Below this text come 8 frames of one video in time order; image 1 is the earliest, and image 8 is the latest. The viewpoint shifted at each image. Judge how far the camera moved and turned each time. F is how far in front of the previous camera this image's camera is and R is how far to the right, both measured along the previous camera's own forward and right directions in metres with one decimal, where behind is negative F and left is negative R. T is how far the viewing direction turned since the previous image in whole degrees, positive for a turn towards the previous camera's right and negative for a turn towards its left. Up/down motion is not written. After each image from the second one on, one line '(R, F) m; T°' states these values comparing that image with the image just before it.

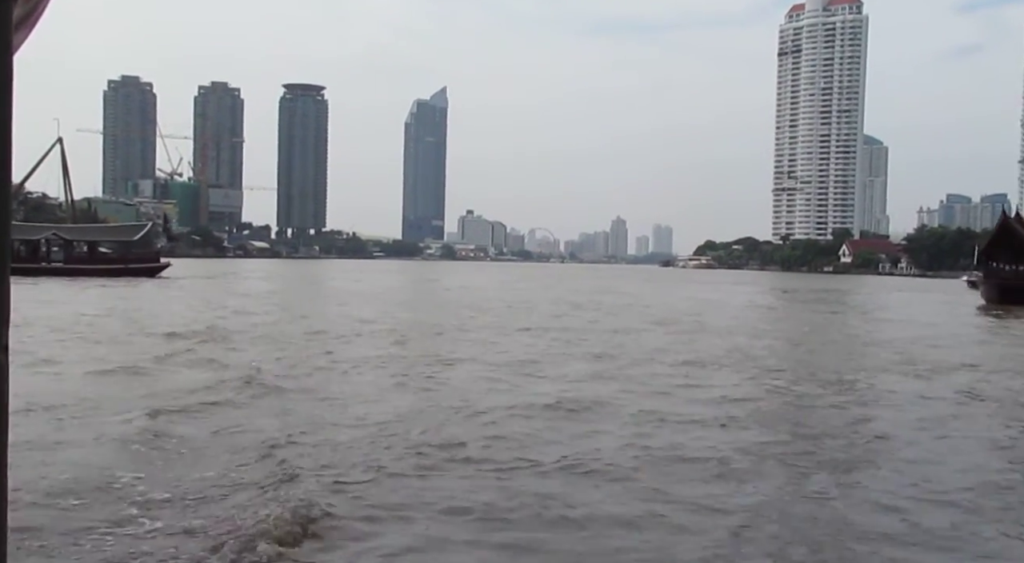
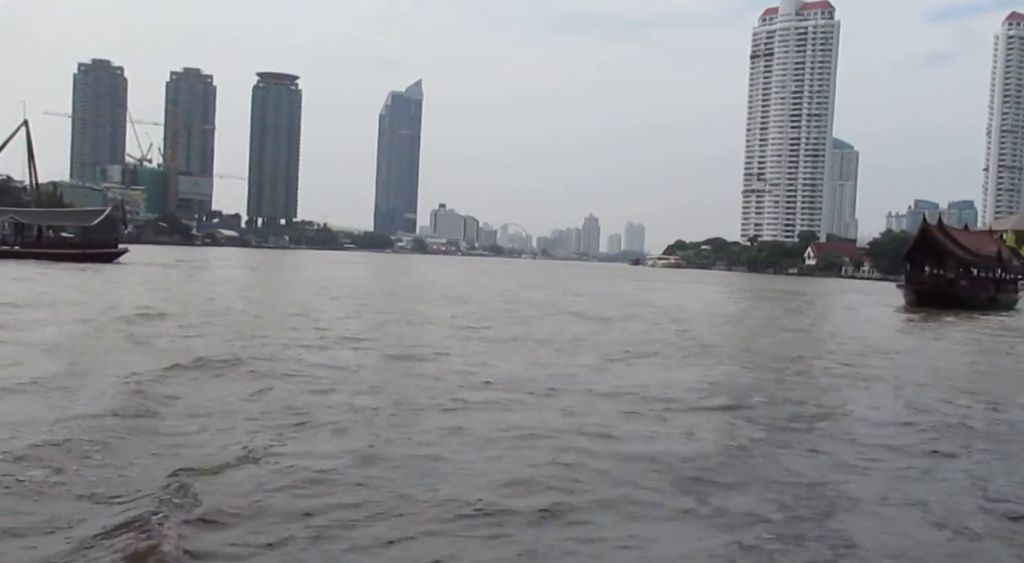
(+0.6, -0.2) m; +1°
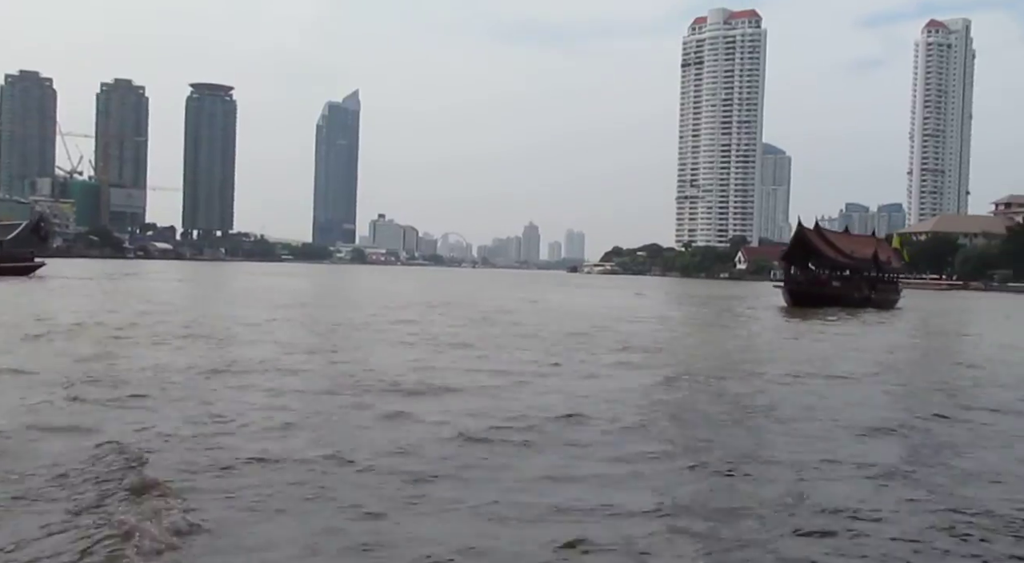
(+0.7, -0.6) m; +3°
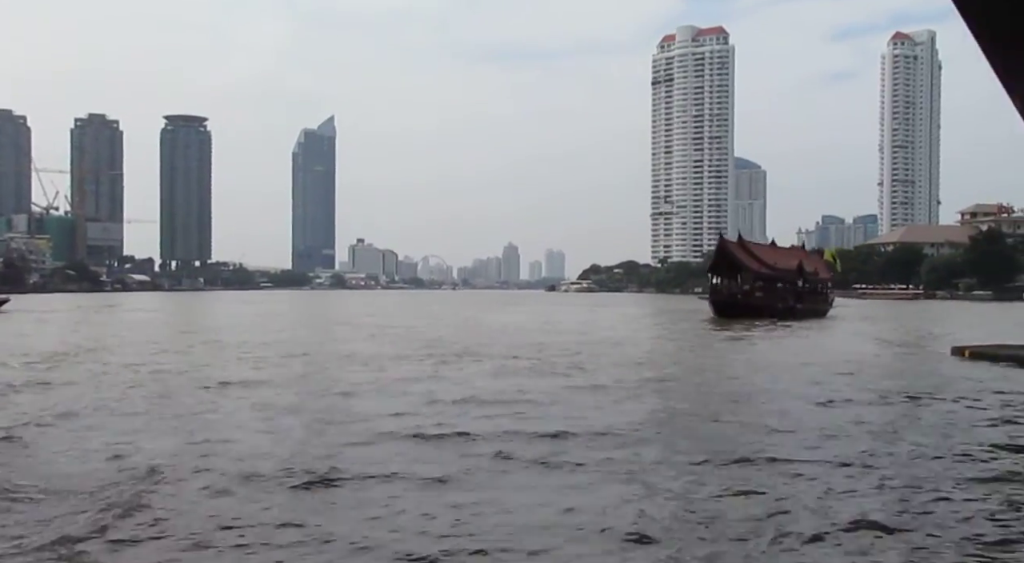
(+0.8, -0.6) m; +1°
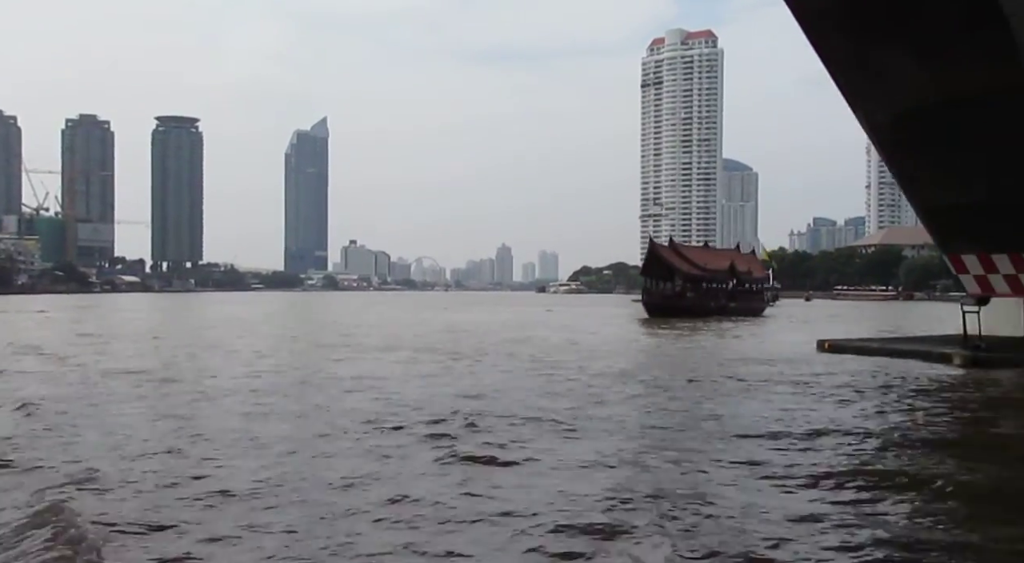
(+1.0, -0.4) m; 0°
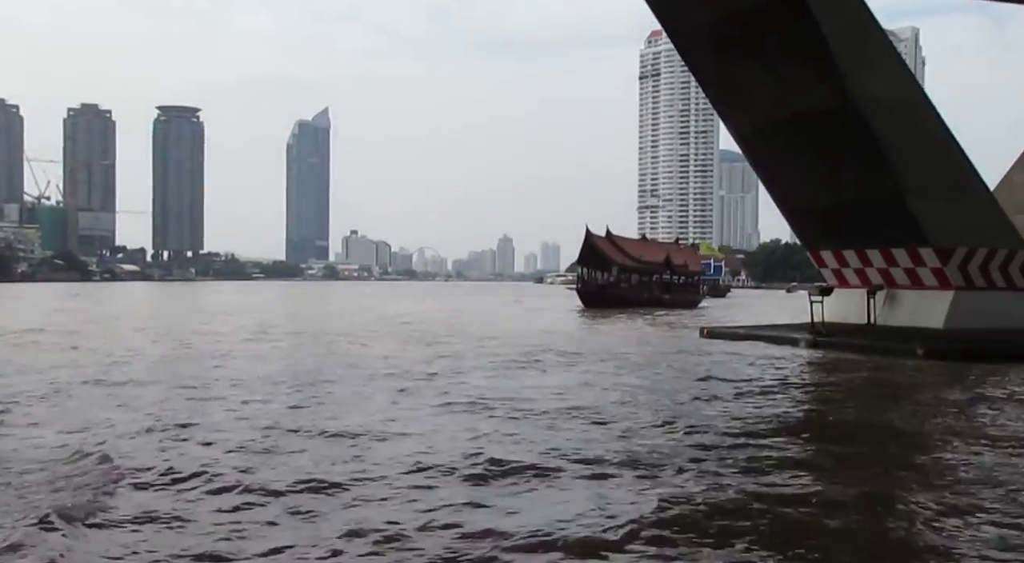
(+1.1, -0.6) m; 0°
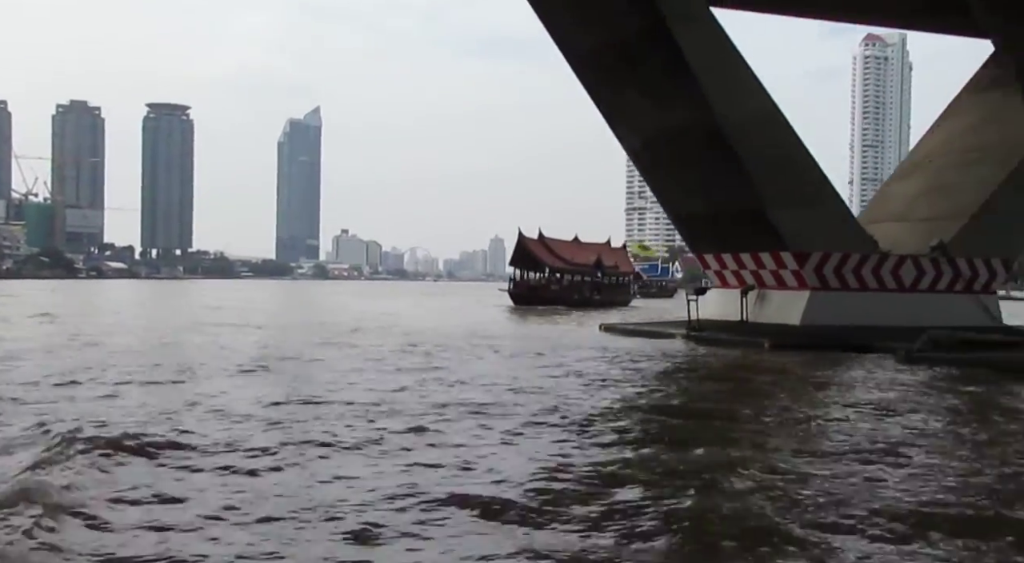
(+1.2, -0.1) m; 0°
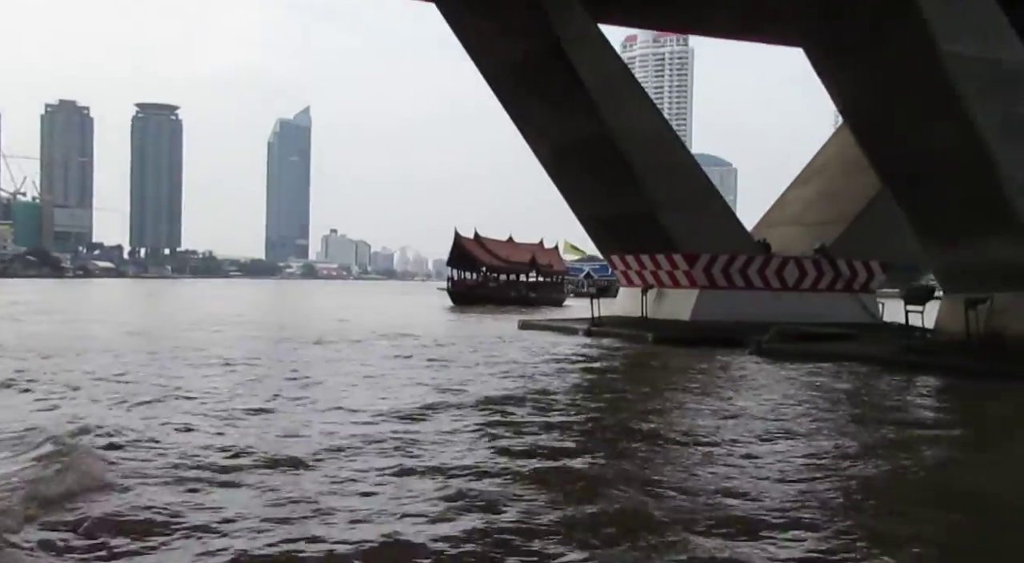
(+1.0, -0.9) m; 0°
